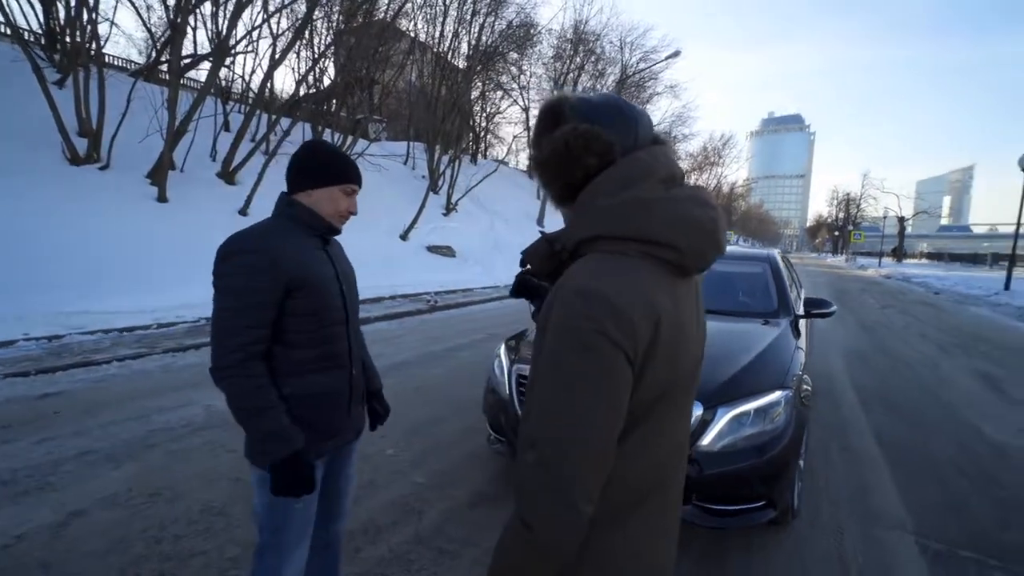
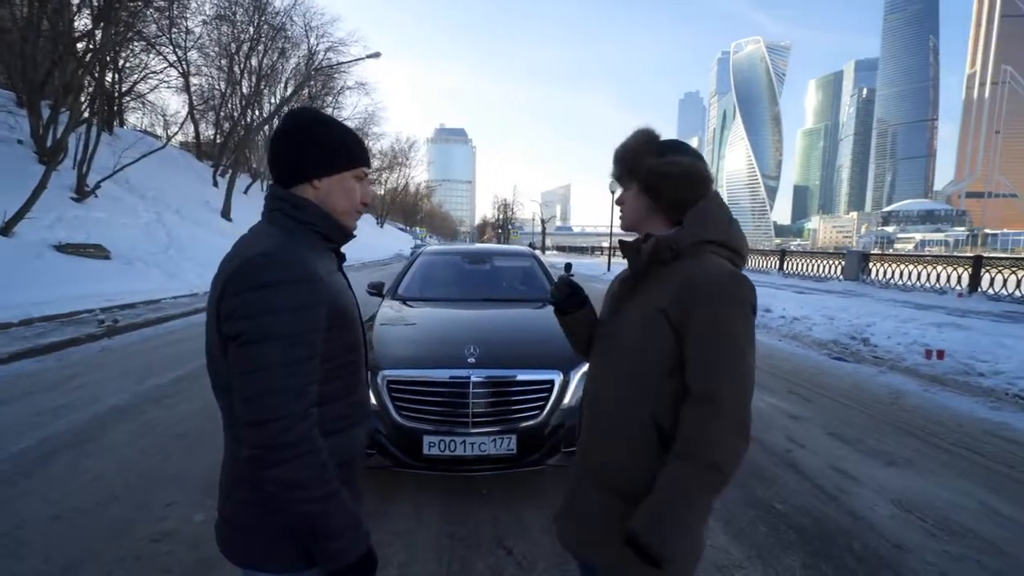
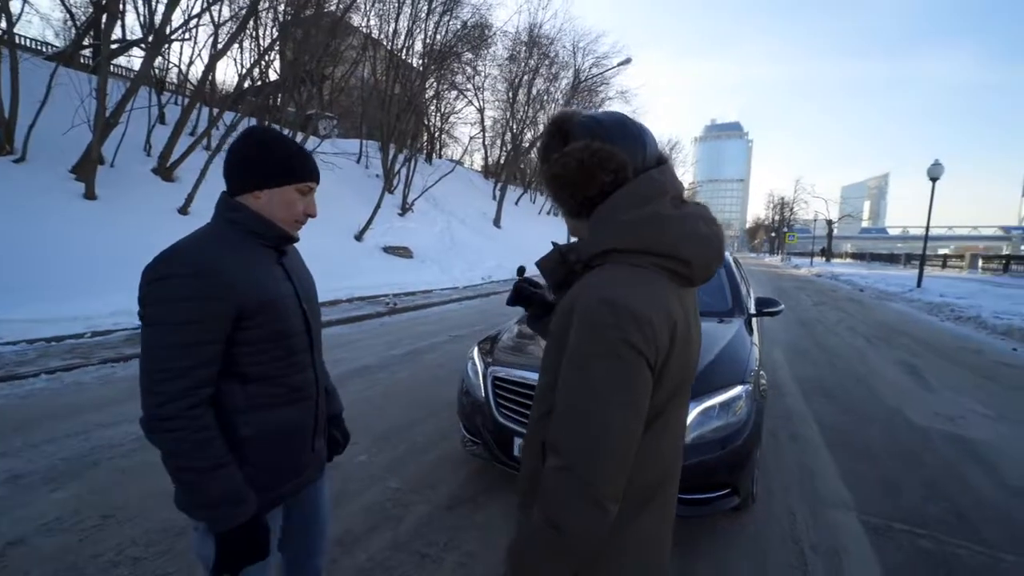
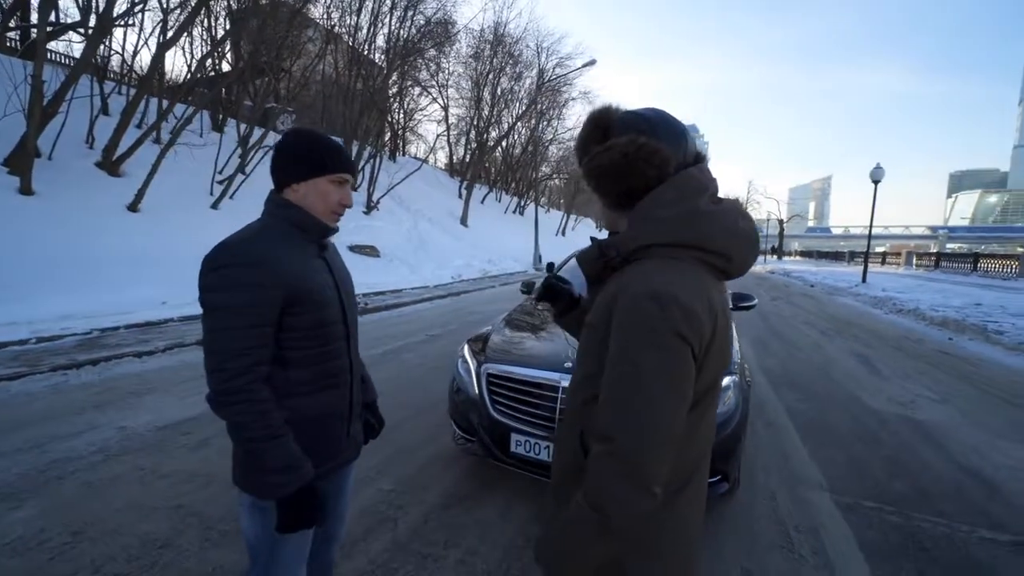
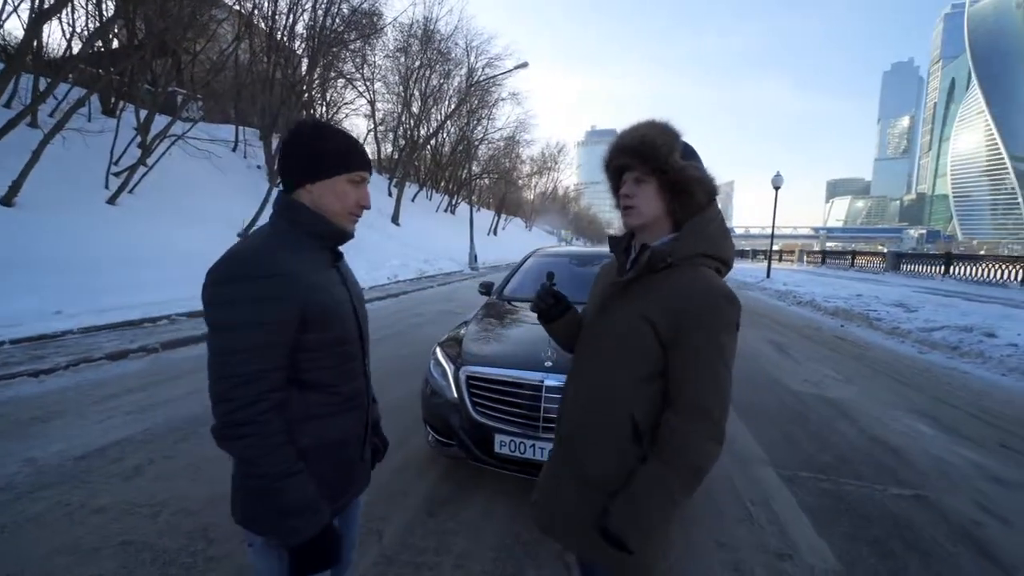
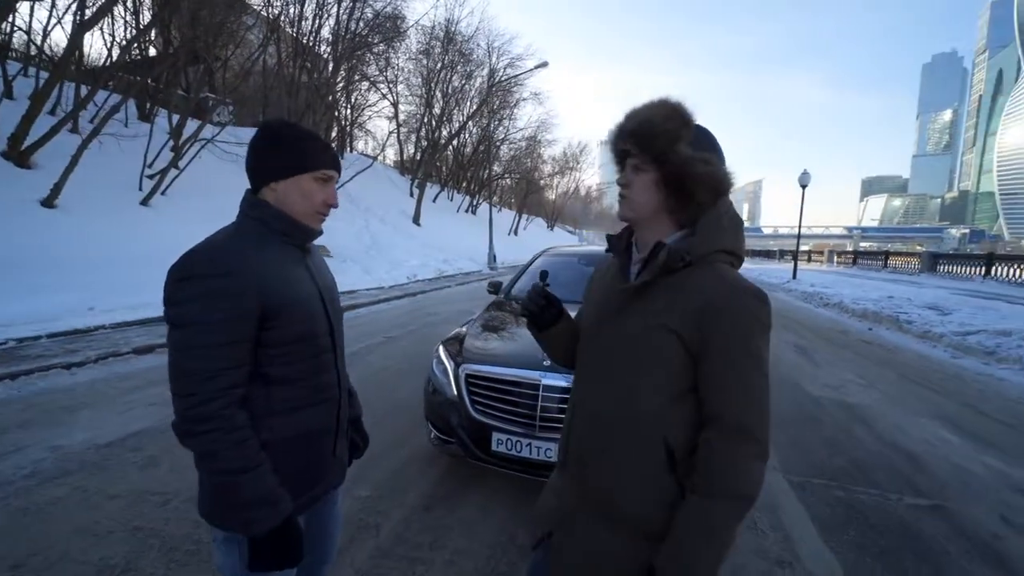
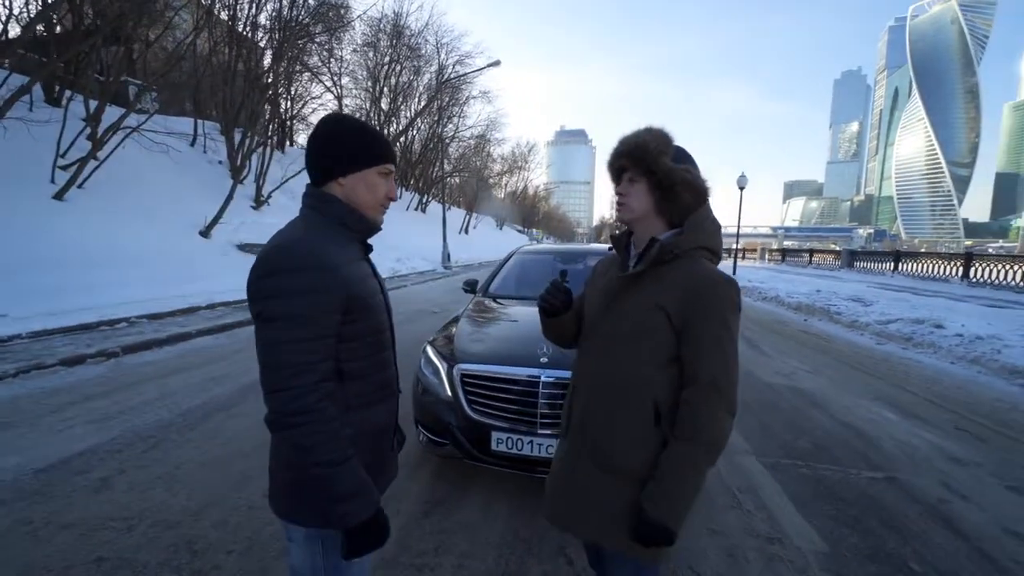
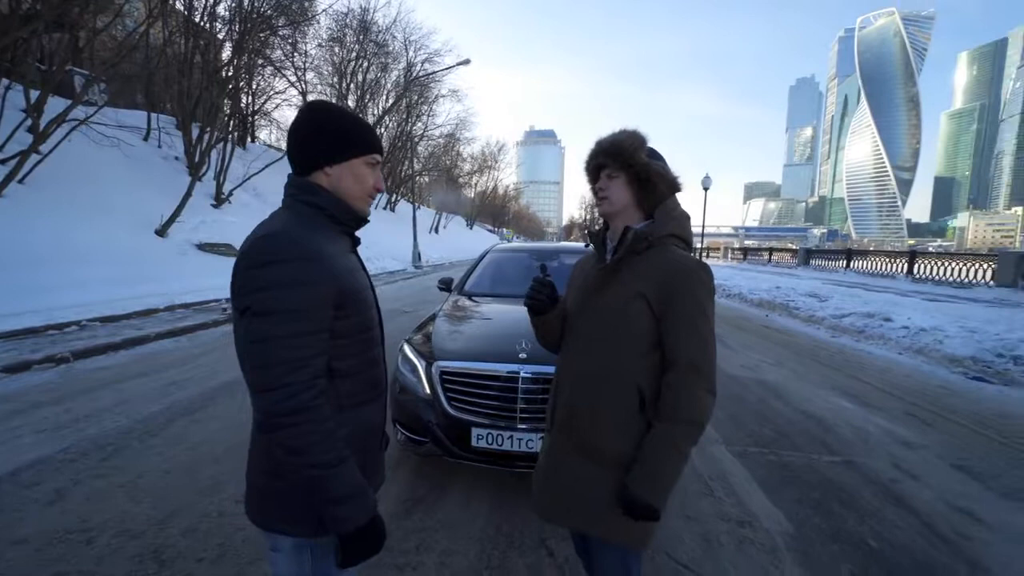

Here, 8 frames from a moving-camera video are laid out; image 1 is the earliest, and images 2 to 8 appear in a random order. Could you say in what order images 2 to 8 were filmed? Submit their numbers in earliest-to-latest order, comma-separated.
3, 4, 6, 5, 7, 8, 2
